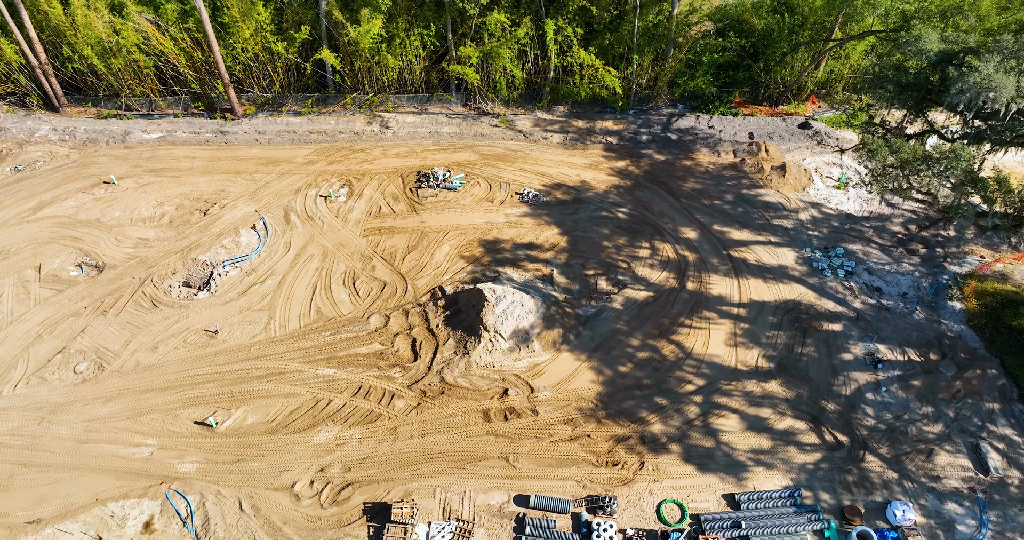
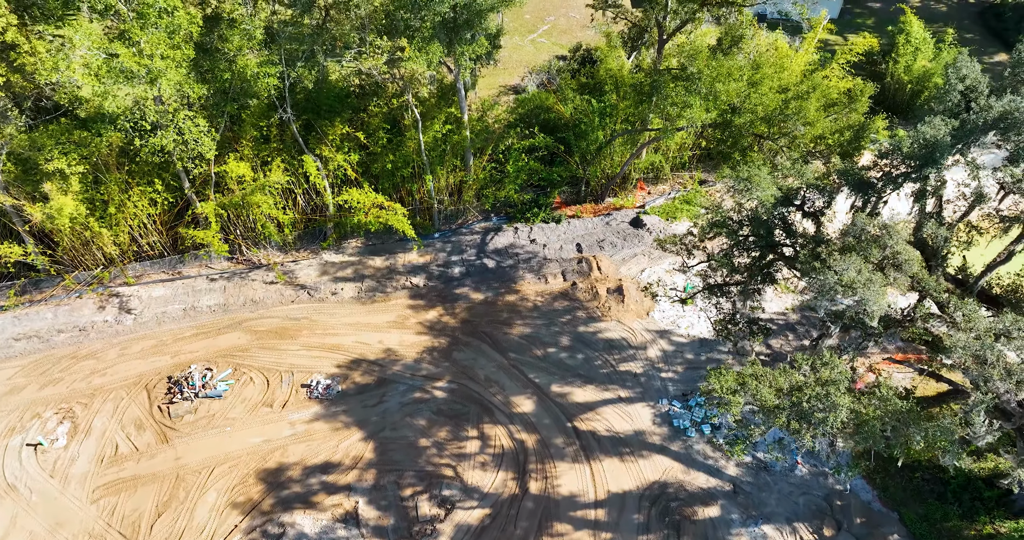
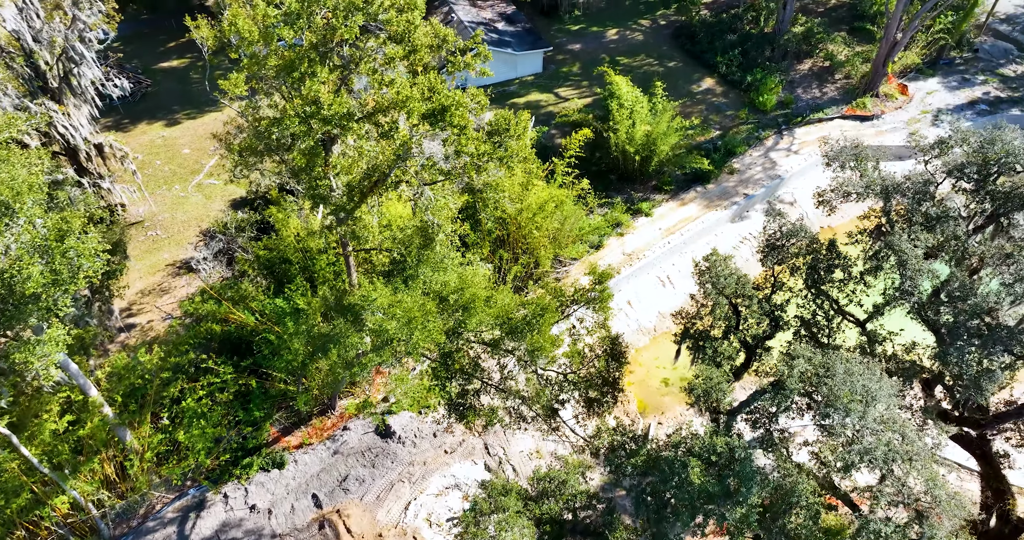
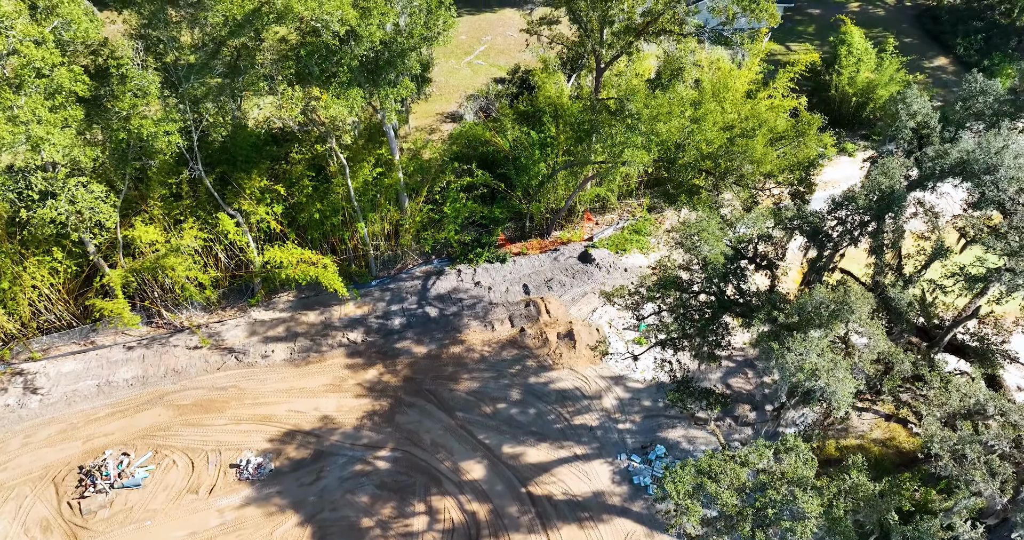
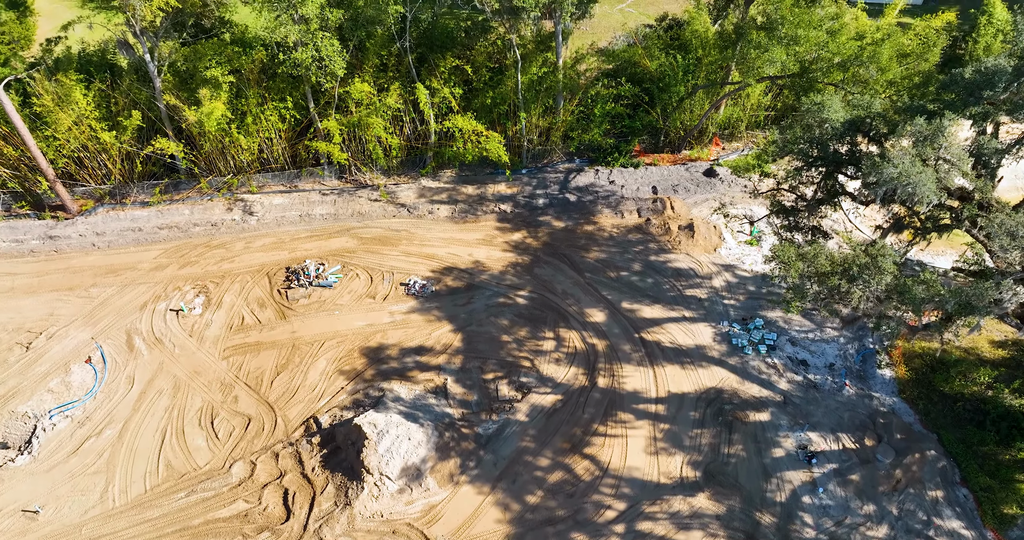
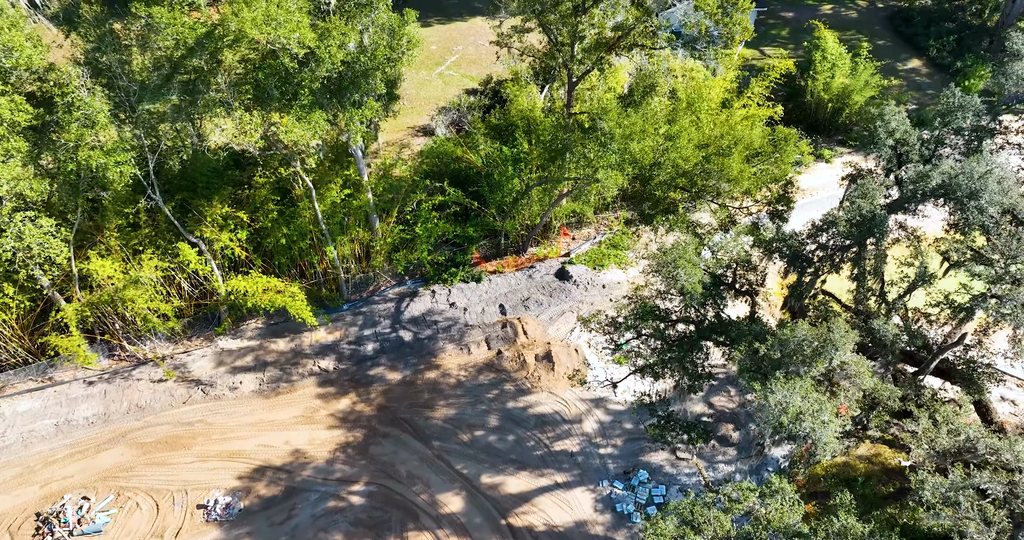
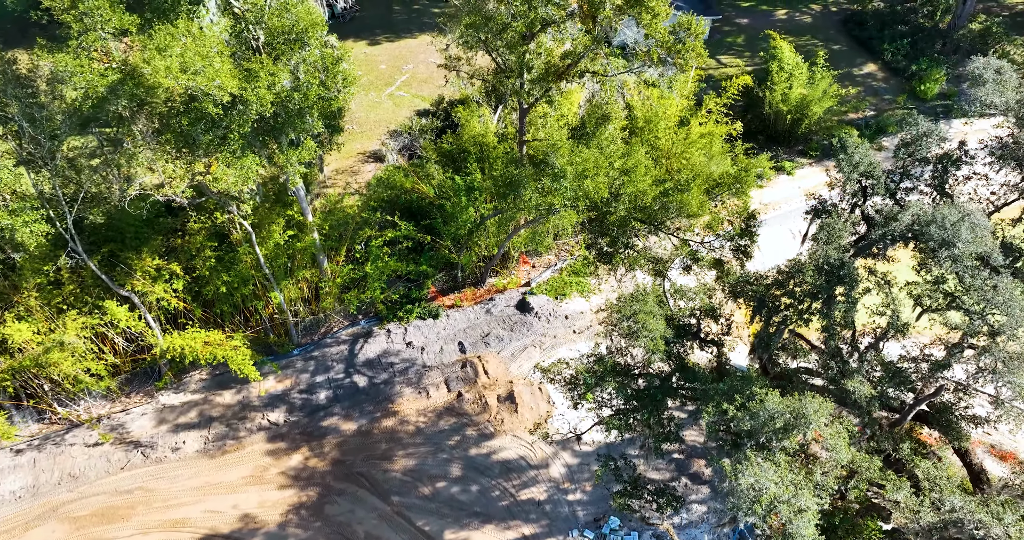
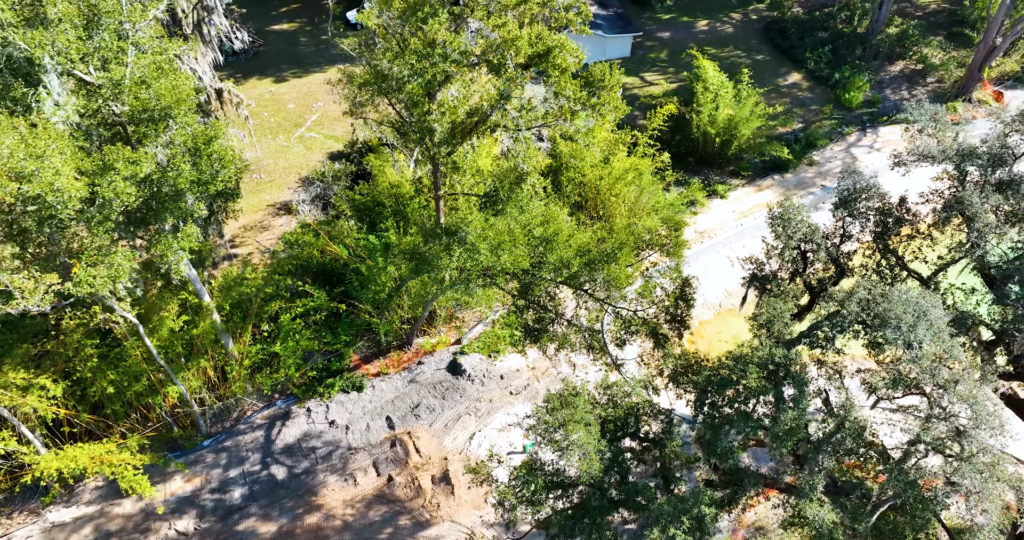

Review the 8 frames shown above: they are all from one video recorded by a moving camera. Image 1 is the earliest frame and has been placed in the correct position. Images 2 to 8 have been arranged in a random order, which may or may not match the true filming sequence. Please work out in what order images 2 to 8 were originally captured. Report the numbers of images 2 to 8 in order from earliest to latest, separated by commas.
5, 2, 4, 6, 7, 8, 3
